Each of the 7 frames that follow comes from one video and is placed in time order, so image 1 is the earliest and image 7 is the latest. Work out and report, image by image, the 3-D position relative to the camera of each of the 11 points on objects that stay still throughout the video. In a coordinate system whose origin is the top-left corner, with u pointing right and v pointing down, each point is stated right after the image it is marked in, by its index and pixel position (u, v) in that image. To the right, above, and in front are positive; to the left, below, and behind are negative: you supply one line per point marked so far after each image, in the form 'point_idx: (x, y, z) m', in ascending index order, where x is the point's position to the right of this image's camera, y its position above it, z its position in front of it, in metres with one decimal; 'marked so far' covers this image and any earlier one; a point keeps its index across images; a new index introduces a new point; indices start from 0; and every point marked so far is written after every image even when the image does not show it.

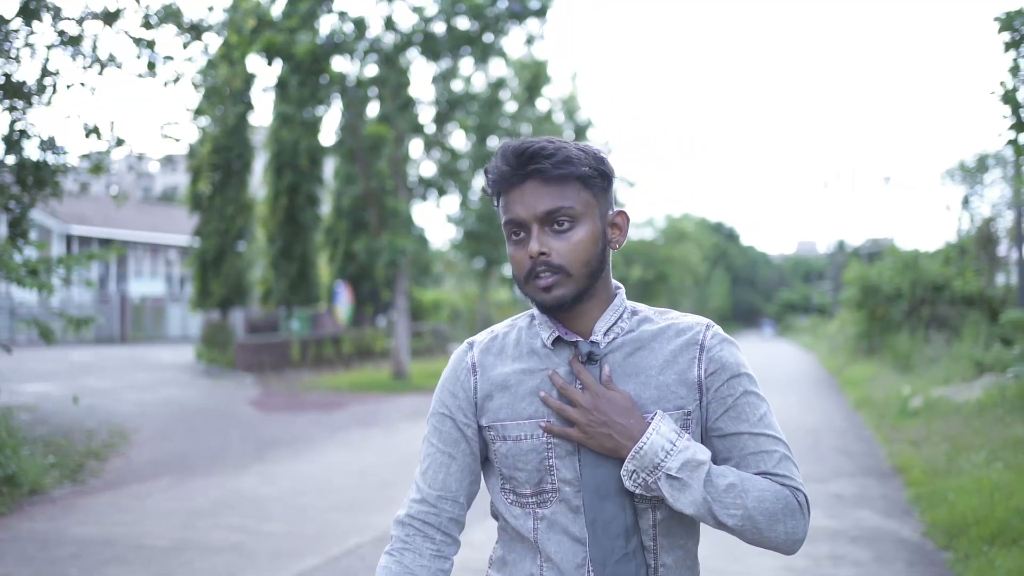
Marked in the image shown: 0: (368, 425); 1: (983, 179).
0: (-1.8, -1.8, +12.3) m
1: (+8.2, +1.9, +16.2) m
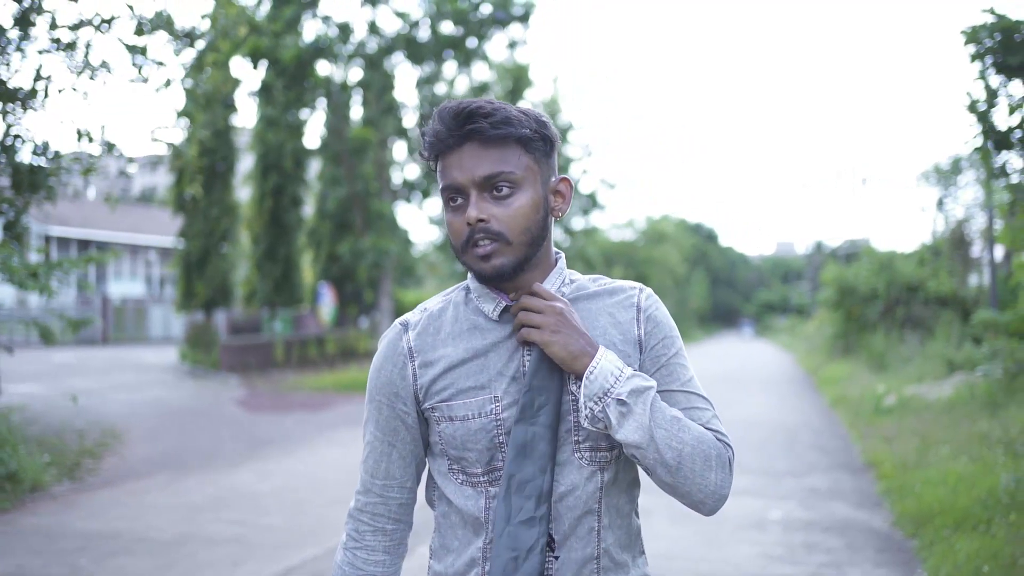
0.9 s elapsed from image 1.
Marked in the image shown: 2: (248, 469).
0: (-2.1, -1.8, +12.5) m
1: (+7.9, +1.9, +16.6) m
2: (-2.4, -1.6, +8.4) m
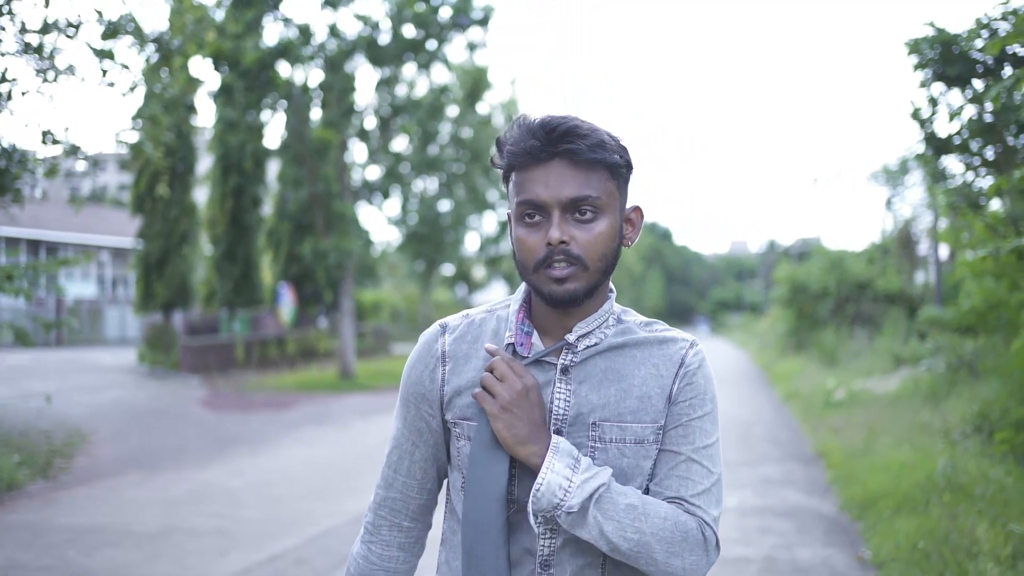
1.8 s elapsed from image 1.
0: (-2.6, -1.8, +12.7) m
1: (+7.2, +1.9, +17.3) m
2: (-2.7, -1.6, +8.5) m
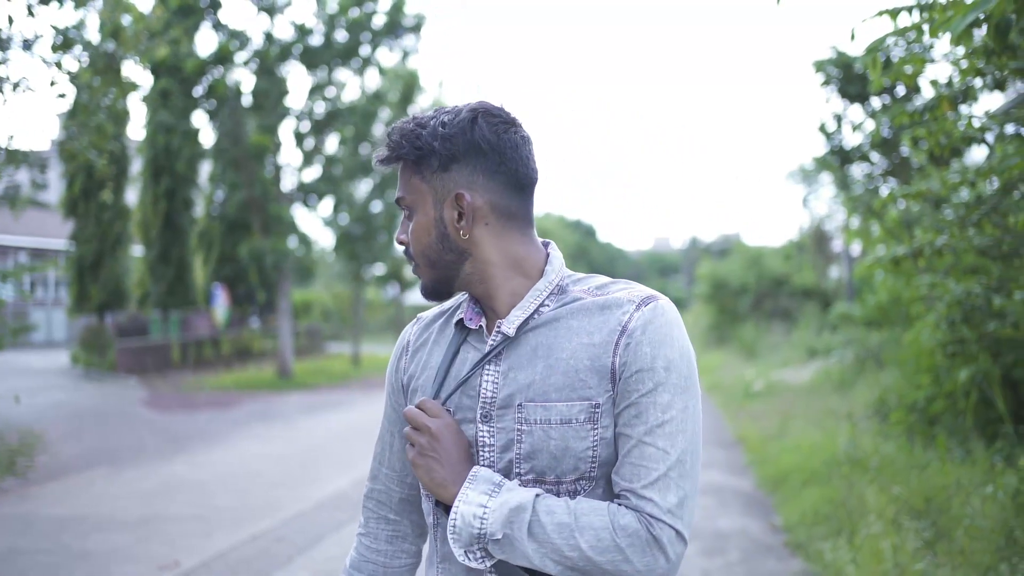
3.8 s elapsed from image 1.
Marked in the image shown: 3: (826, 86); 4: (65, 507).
0: (-3.4, -1.8, +13.1) m
1: (+5.9, +2.0, +18.4) m
2: (-3.2, -1.7, +9.0) m
3: (+2.5, +1.6, +7.6) m
4: (-3.2, -1.6, +6.7) m
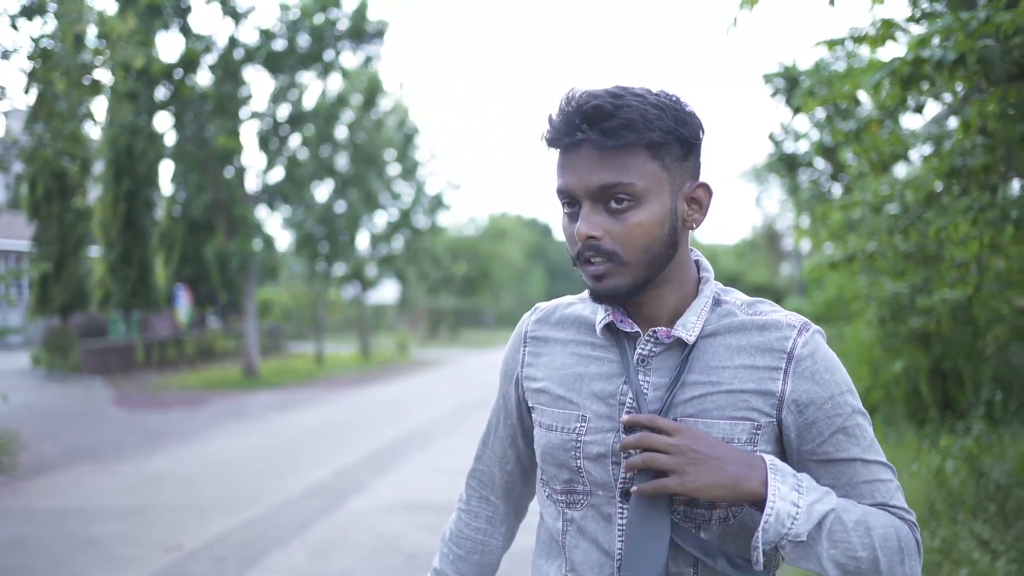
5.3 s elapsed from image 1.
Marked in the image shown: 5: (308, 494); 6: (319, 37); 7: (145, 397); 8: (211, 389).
0: (-3.9, -1.9, +13.4) m
1: (+5.1, +2.1, +19.1) m
2: (-3.5, -1.7, +9.3) m
3: (+2.3, +1.6, +8.2) m
4: (-3.4, -1.6, +7.1) m
5: (-1.6, -1.6, +7.1) m
6: (-4.0, +5.3, +19.7) m
7: (-6.5, -1.9, +16.6) m
8: (-5.8, -2.0, +18.2) m
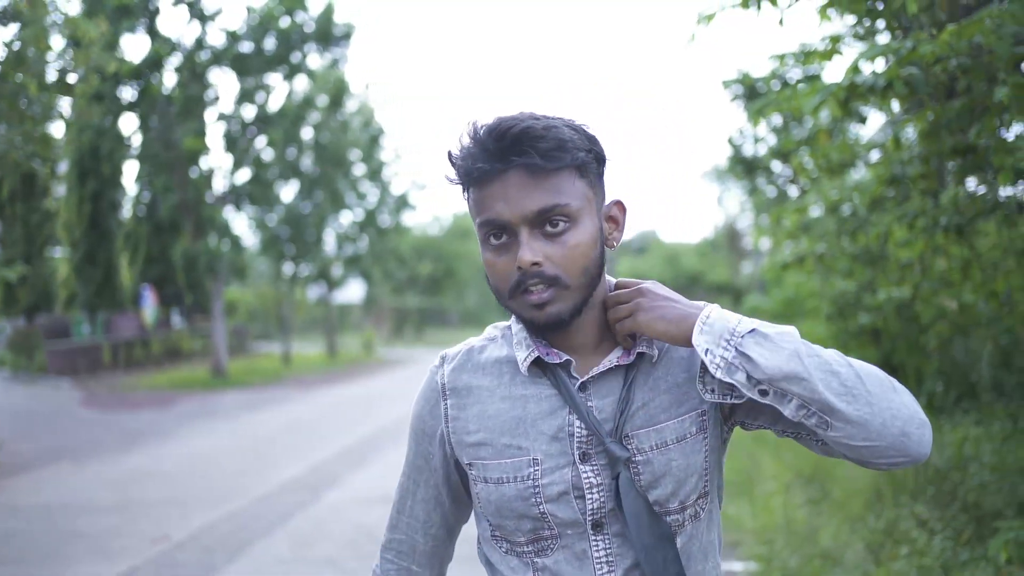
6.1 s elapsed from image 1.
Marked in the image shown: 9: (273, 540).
0: (-4.3, -1.9, +13.6) m
1: (+4.4, +2.1, +19.6) m
2: (-3.8, -1.7, +9.5) m
3: (+2.0, +1.6, +8.5) m
4: (-3.6, -1.6, +7.2) m
5: (-1.8, -1.6, +7.4) m
6: (-4.8, +5.3, +19.8) m
7: (-7.1, -1.9, +16.6) m
8: (-6.5, -2.0, +18.3) m
9: (-1.4, -1.5, +5.7) m
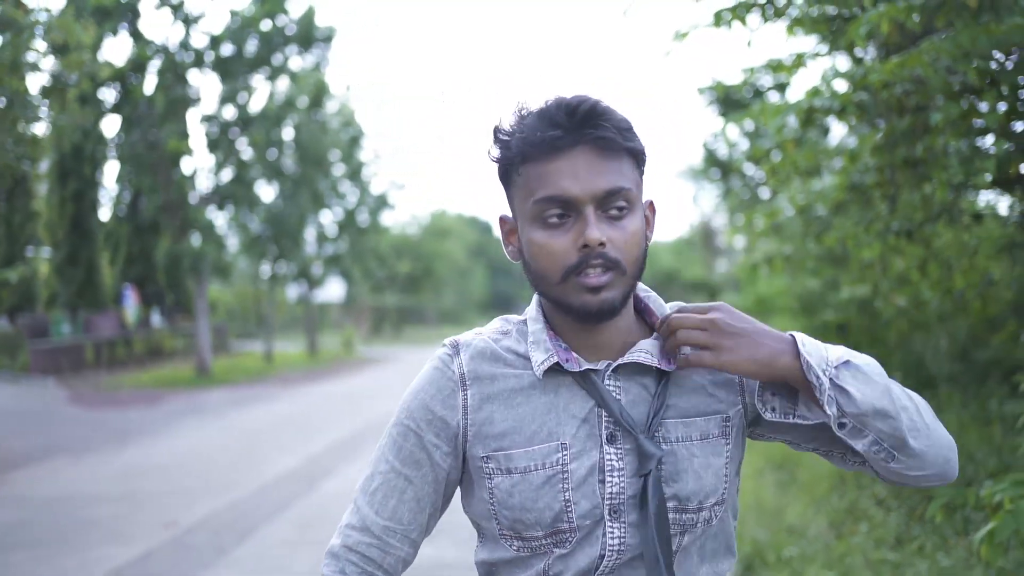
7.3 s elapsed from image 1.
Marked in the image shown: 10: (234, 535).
0: (-4.6, -1.9, +13.8) m
1: (+4.0, +2.1, +20.1) m
2: (-4.0, -1.7, +9.7) m
3: (+1.8, +1.7, +9.0) m
4: (-3.7, -1.6, +7.5) m
5: (-1.9, -1.6, +7.7) m
6: (-5.2, +5.3, +20.1) m
7: (-7.4, -1.9, +16.8) m
8: (-6.9, -2.0, +18.5) m
9: (-1.5, -1.5, +6.0) m
10: (-1.7, -1.5, +5.8) m
